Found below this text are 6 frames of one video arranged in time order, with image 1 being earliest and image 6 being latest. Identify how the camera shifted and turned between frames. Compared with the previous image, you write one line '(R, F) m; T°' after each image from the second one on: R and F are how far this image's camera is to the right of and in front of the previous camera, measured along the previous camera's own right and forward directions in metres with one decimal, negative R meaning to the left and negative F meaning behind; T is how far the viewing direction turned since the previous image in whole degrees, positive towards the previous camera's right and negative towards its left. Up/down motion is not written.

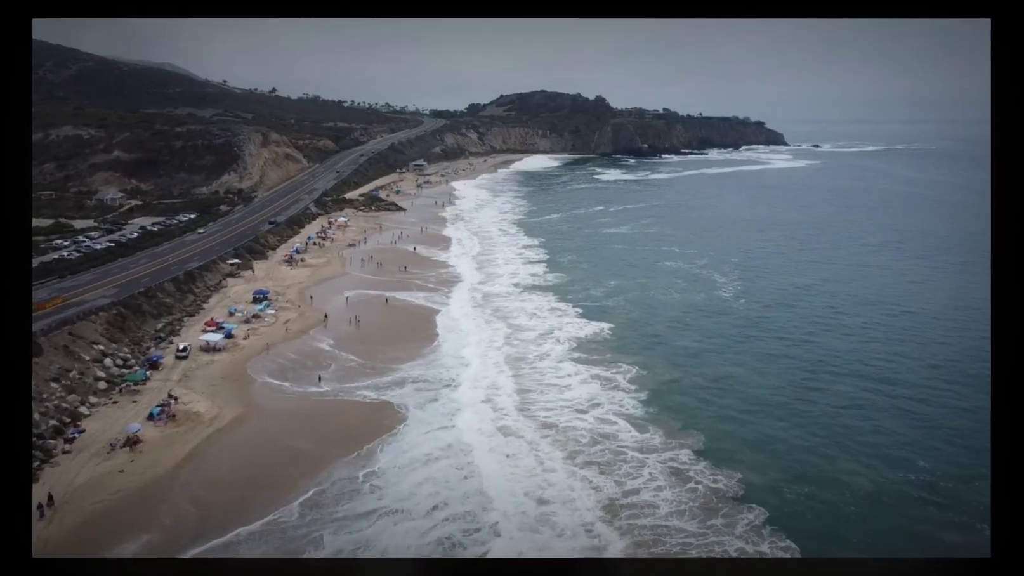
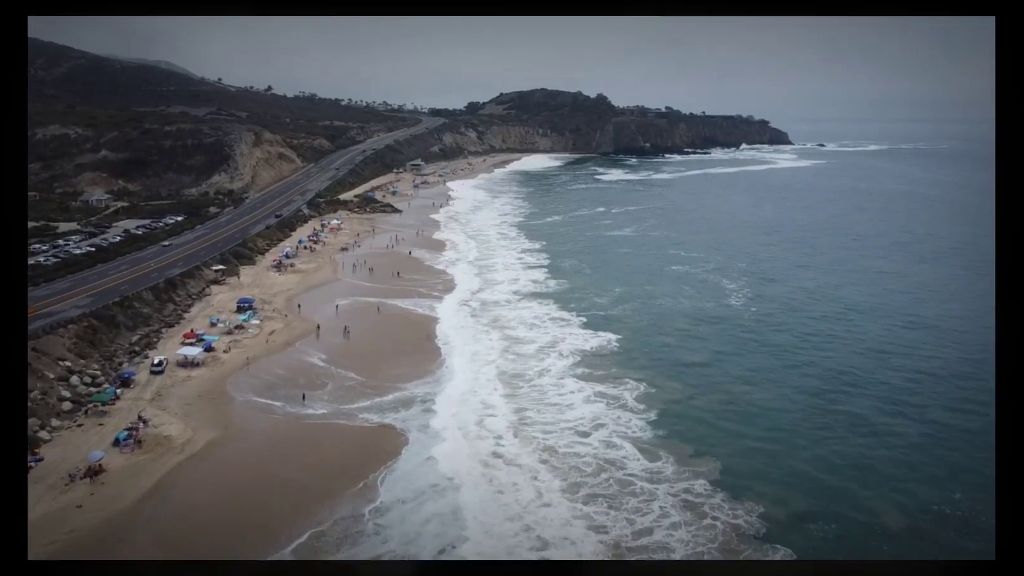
(0.0, +1.1) m; 0°
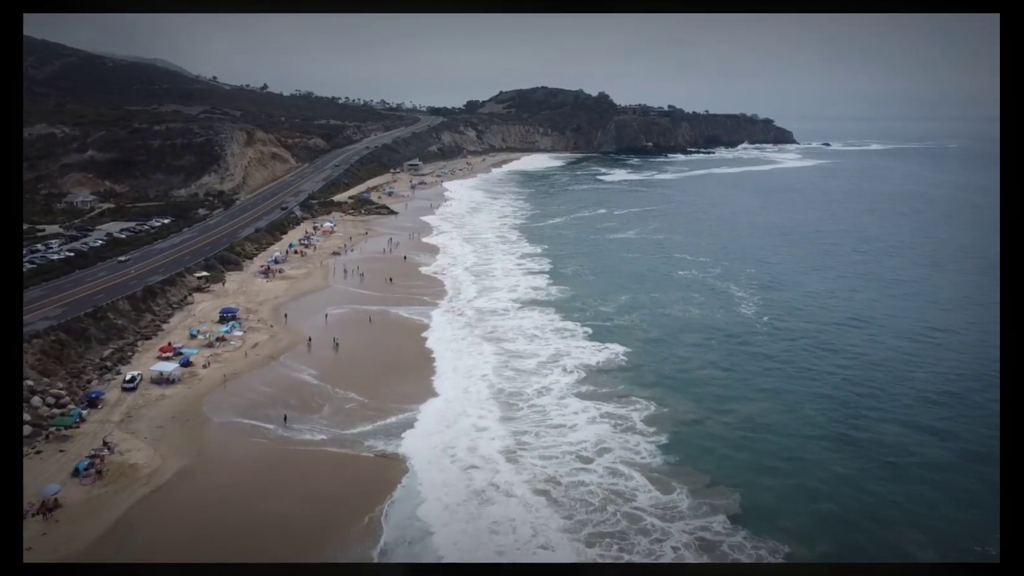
(0.0, +1.1) m; 0°
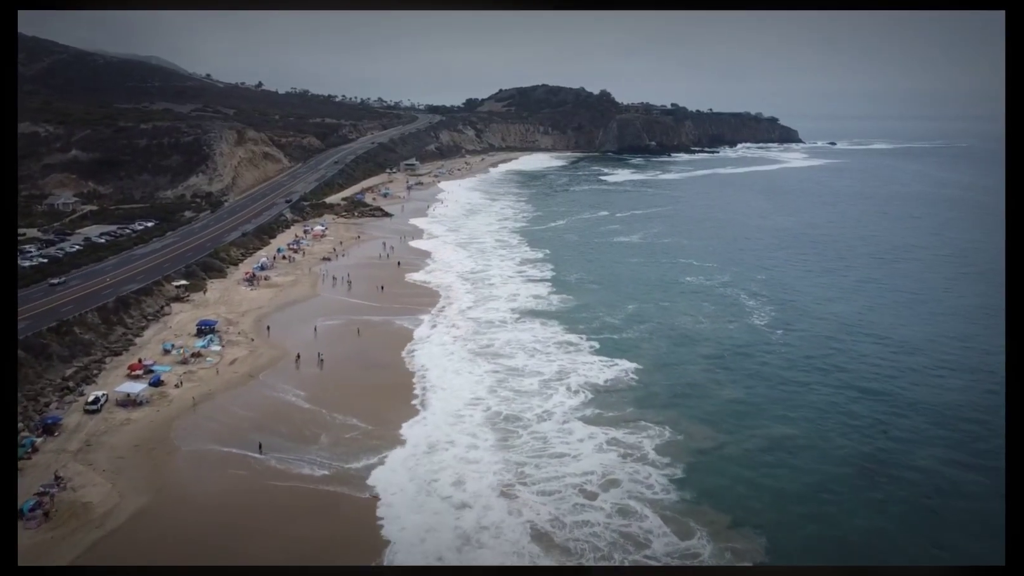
(0.0, +1.2) m; 0°
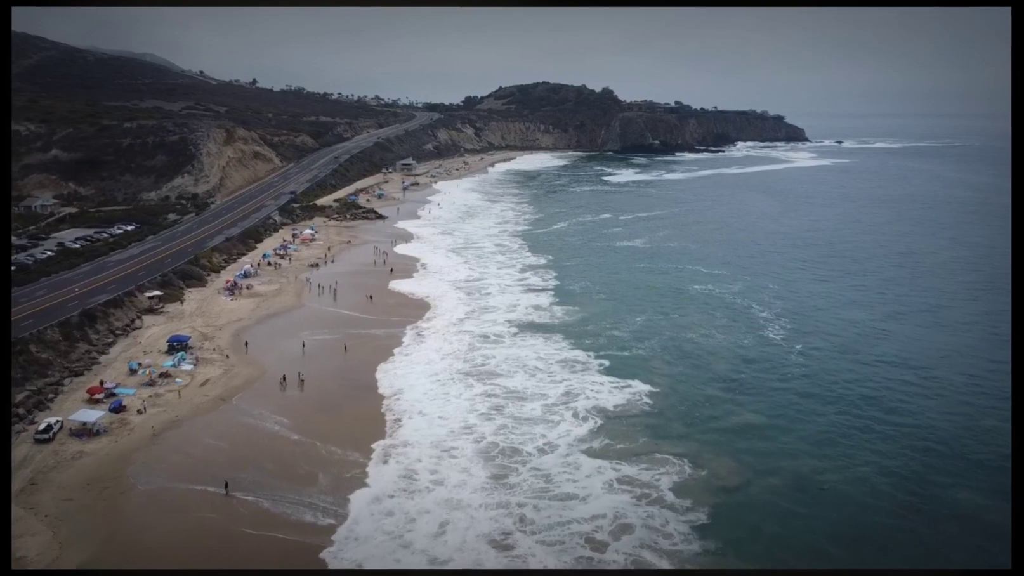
(0.0, +1.4) m; 0°
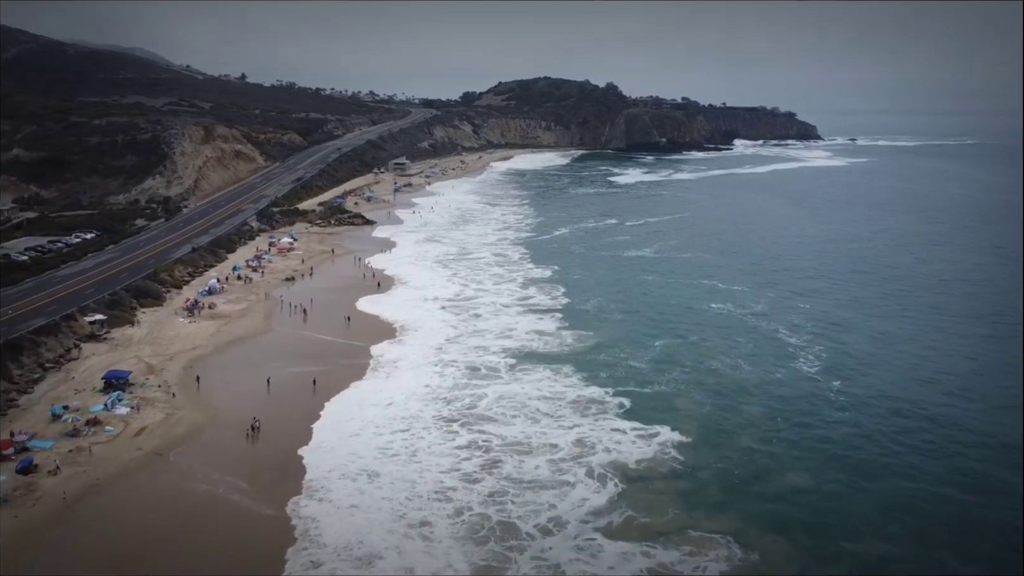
(+0.1, +2.4) m; 0°
